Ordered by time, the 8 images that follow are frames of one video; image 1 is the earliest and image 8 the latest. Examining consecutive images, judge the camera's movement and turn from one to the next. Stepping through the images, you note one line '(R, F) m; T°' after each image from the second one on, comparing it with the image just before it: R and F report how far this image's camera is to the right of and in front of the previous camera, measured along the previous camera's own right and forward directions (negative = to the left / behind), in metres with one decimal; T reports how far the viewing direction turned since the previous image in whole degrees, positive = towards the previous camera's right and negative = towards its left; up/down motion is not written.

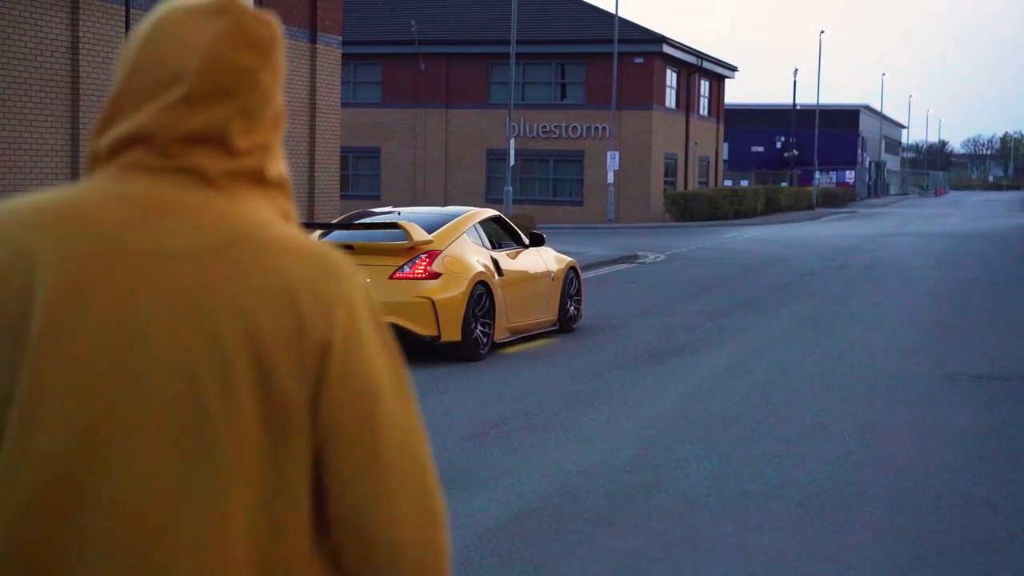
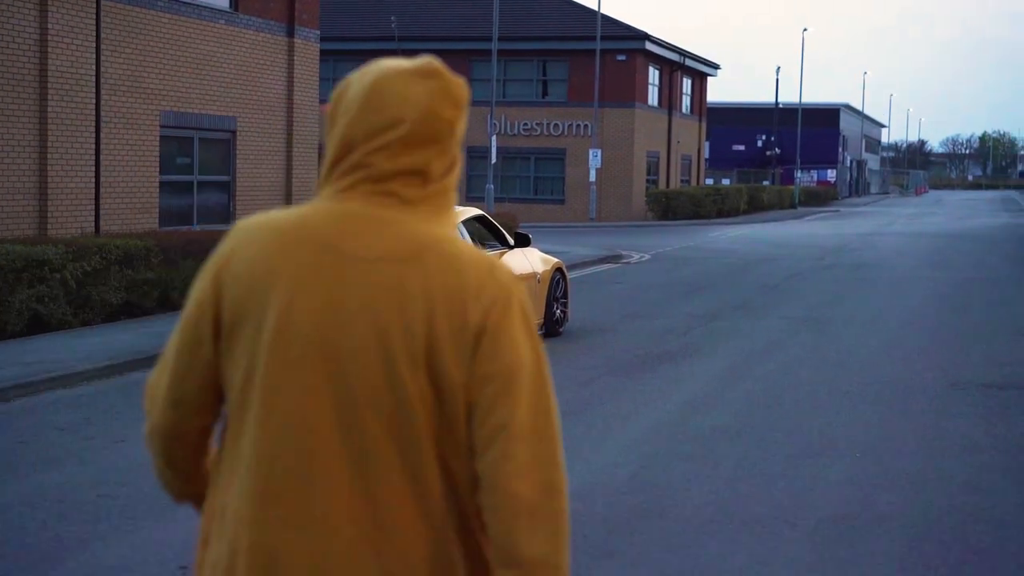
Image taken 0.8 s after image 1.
(0.0, +0.5) m; +1°
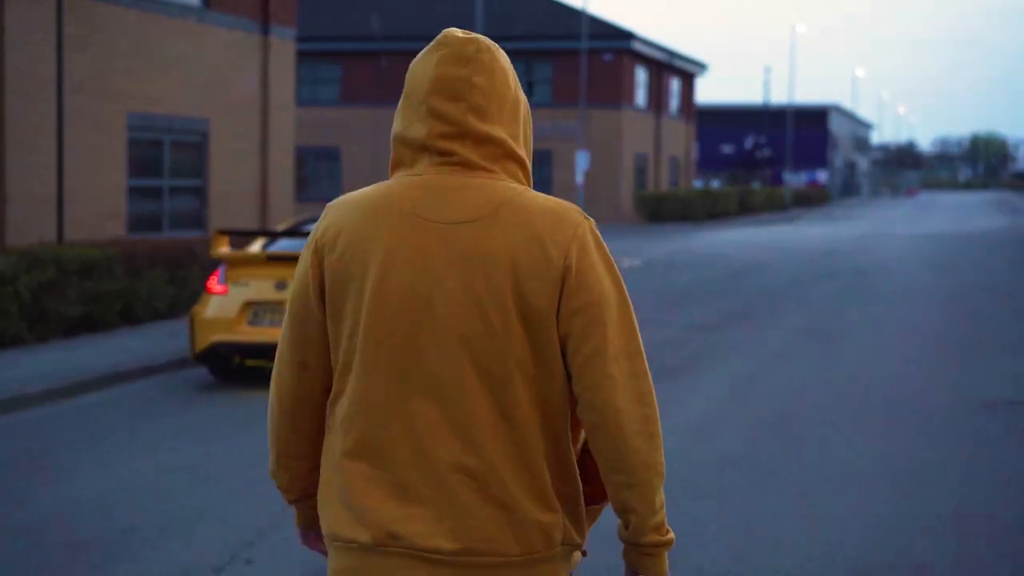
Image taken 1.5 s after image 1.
(0.0, +0.9) m; 0°
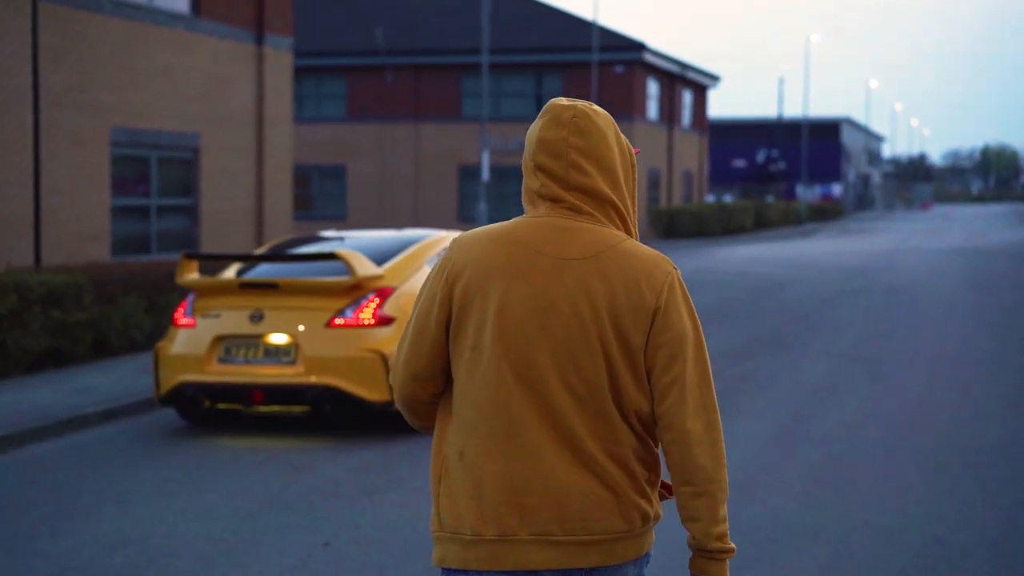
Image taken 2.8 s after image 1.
(0.0, +1.2) m; 0°
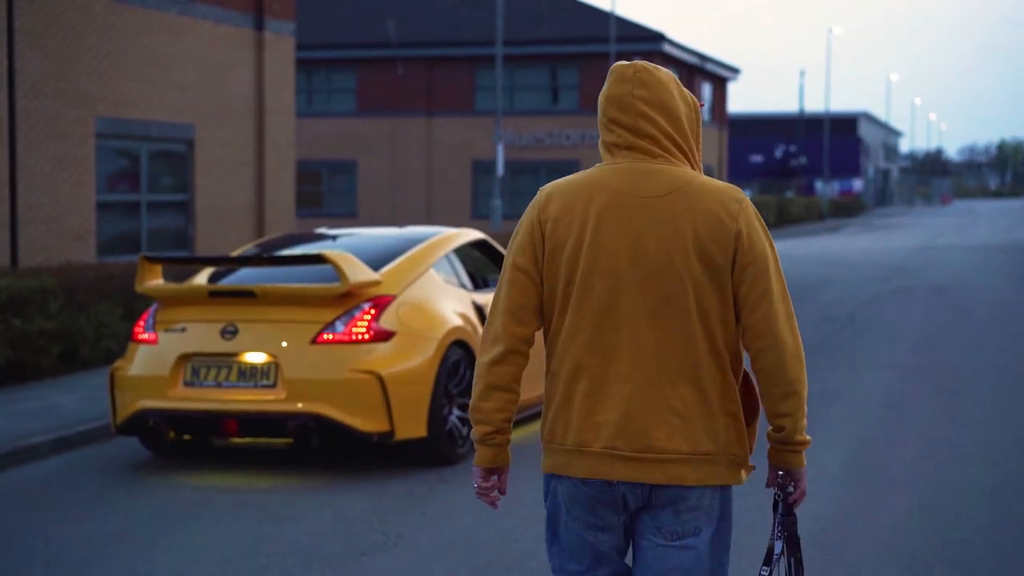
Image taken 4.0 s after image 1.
(0.0, +1.3) m; -1°
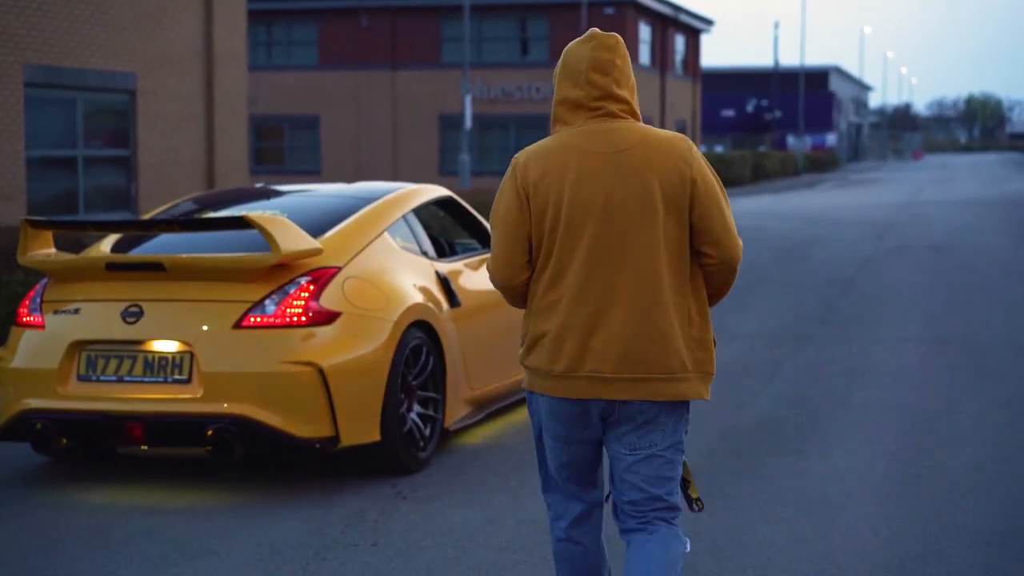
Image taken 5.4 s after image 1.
(0.0, +1.2) m; +1°
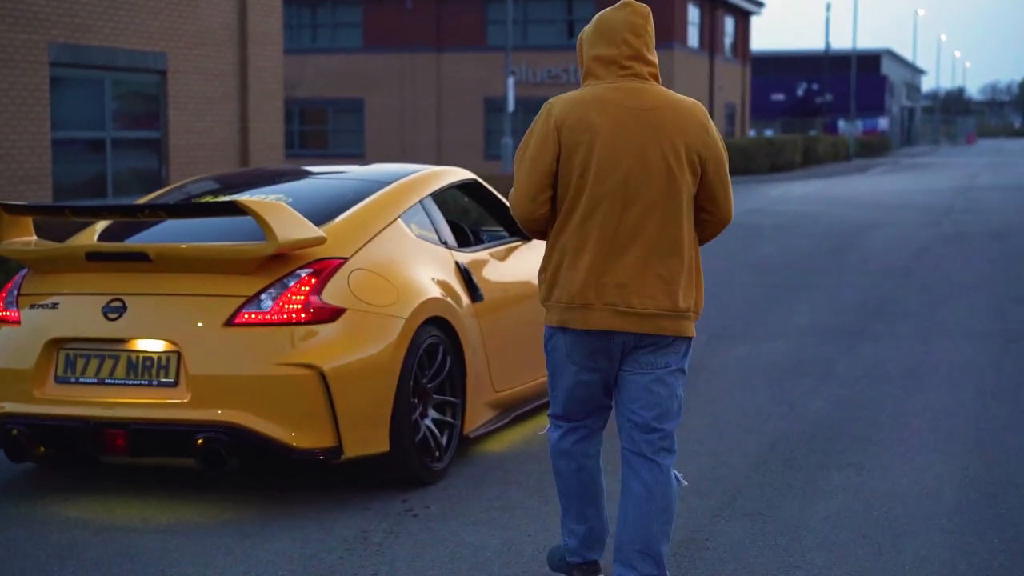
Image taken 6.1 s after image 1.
(+0.1, +0.5) m; -2°
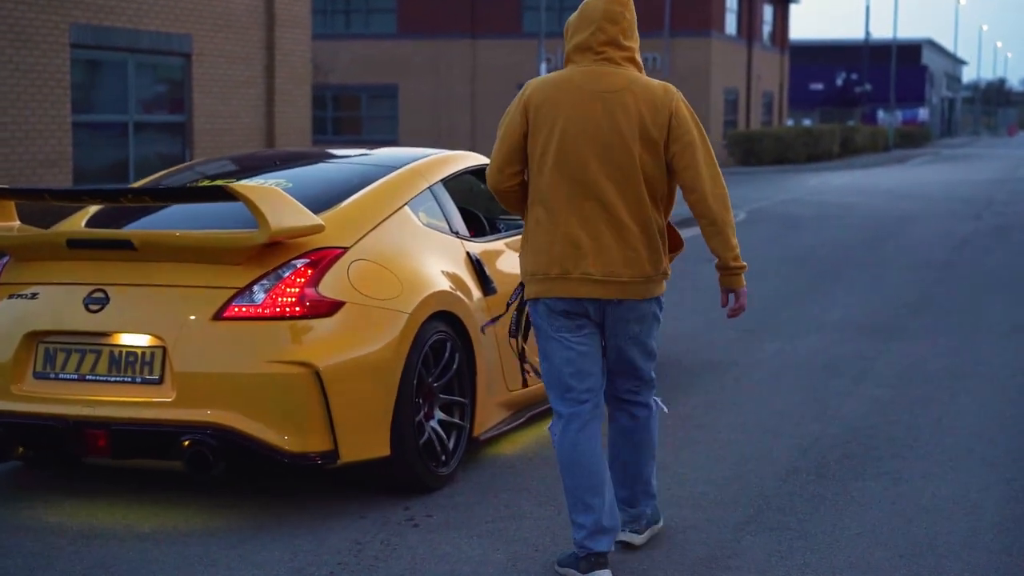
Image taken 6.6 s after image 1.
(+0.1, +0.3) m; -1°
